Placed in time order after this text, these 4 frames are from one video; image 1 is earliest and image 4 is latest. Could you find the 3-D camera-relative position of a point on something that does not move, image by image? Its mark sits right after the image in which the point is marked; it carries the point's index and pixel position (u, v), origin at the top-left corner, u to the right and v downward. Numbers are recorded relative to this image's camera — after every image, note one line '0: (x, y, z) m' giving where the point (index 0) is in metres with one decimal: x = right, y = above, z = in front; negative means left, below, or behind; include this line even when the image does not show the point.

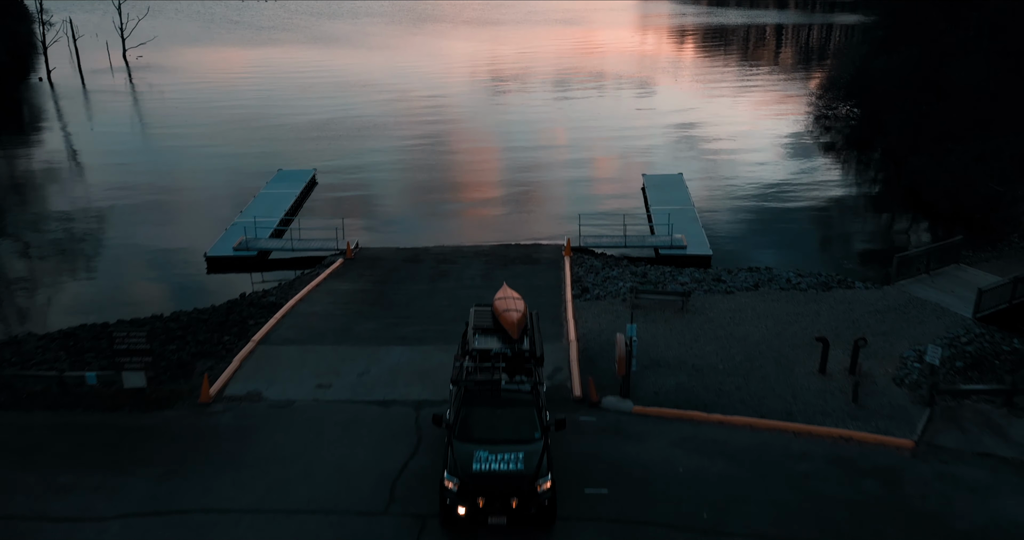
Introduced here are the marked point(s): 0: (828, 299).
0: (+3.4, -0.3, +8.9) m
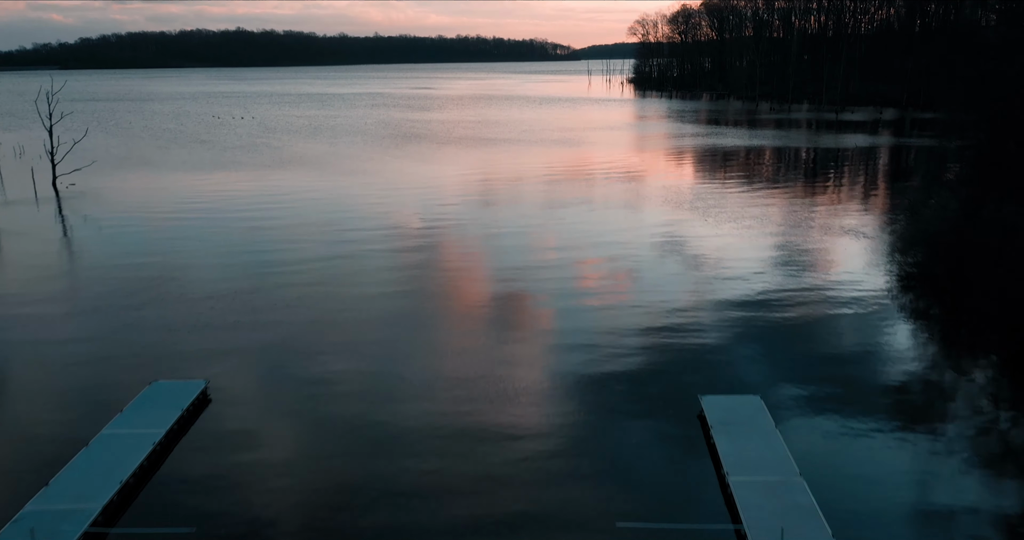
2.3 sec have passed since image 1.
0: (+3.3, -2.7, +3.8) m
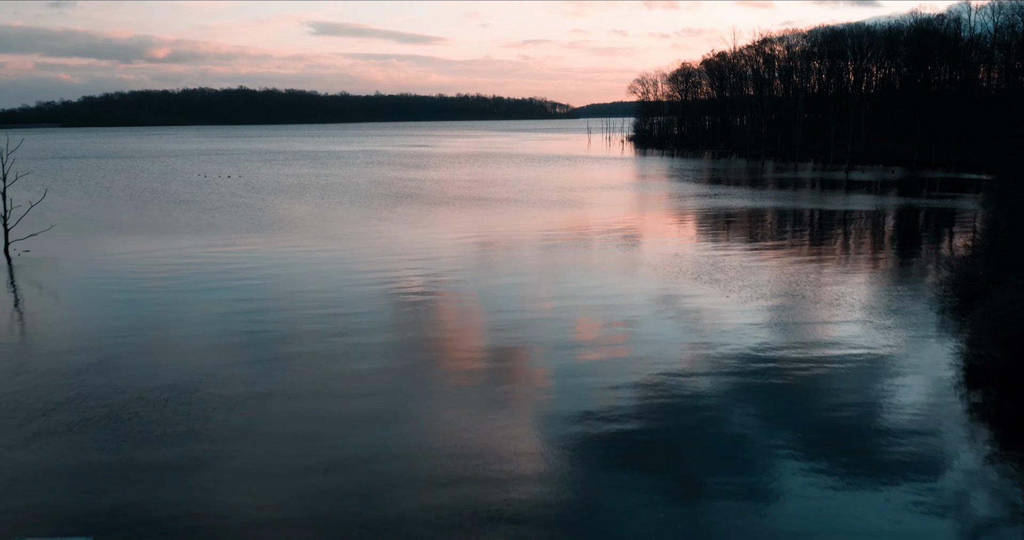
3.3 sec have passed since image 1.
0: (+3.2, -3.4, +1.1) m
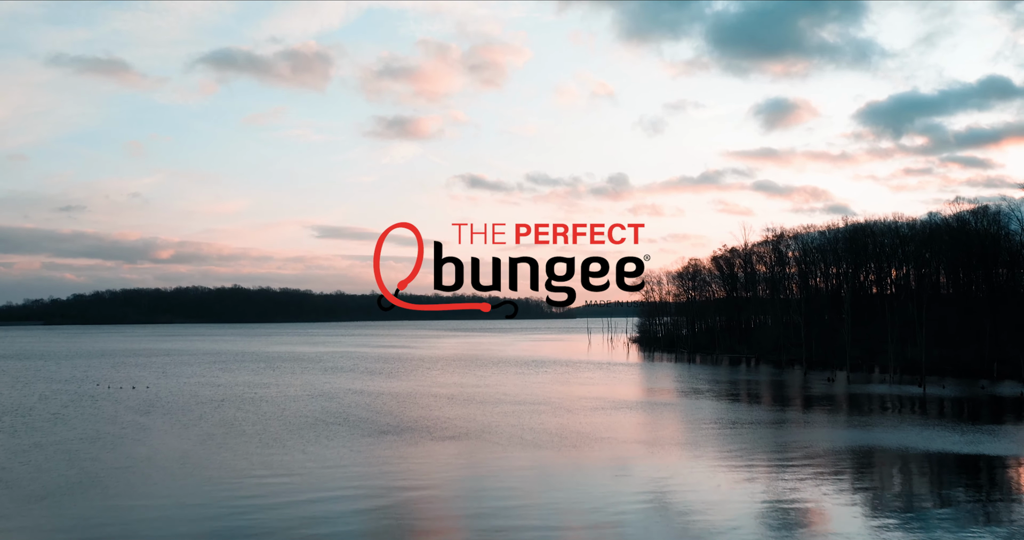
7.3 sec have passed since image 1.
0: (+3.0, -2.9, -11.0) m
